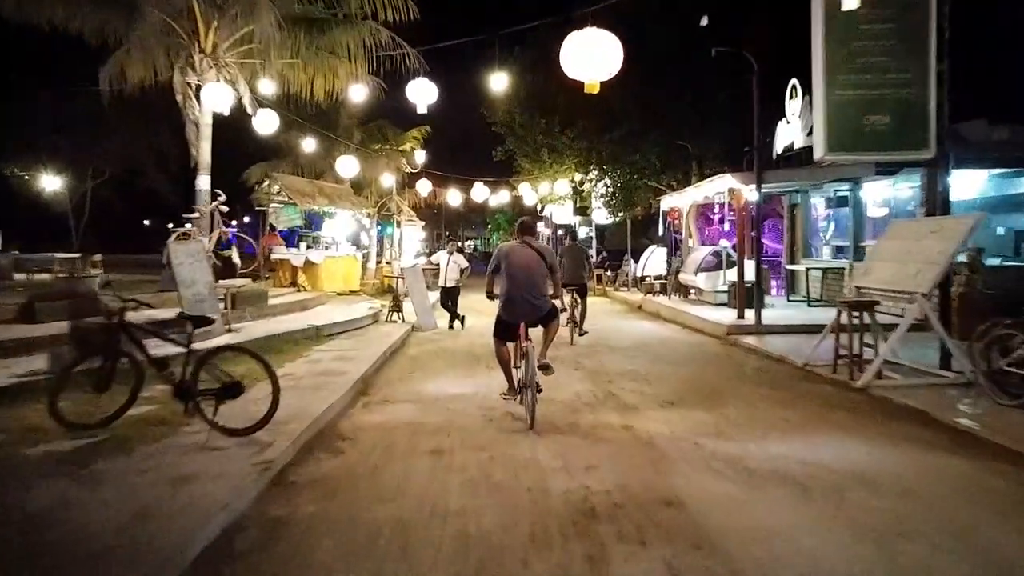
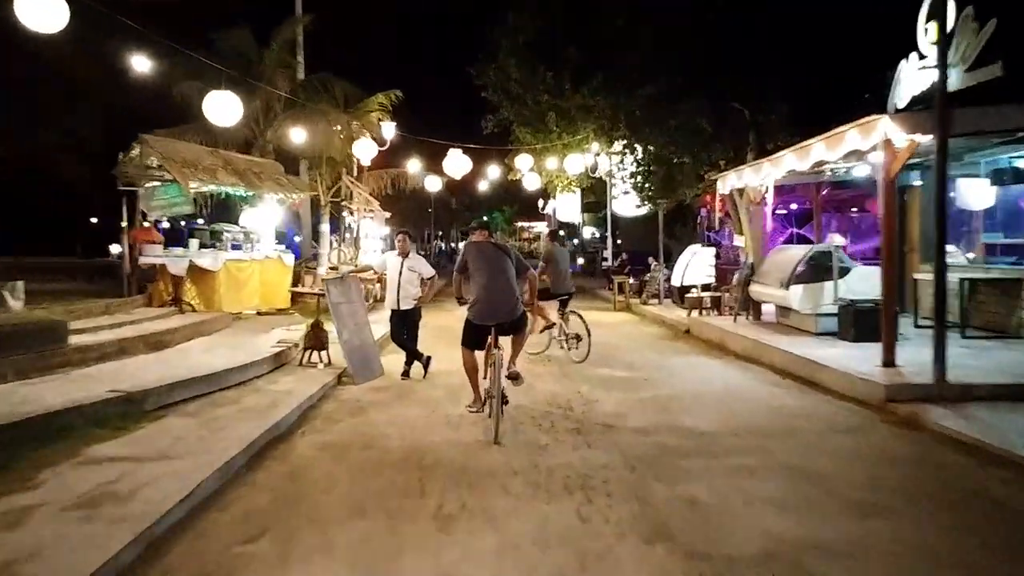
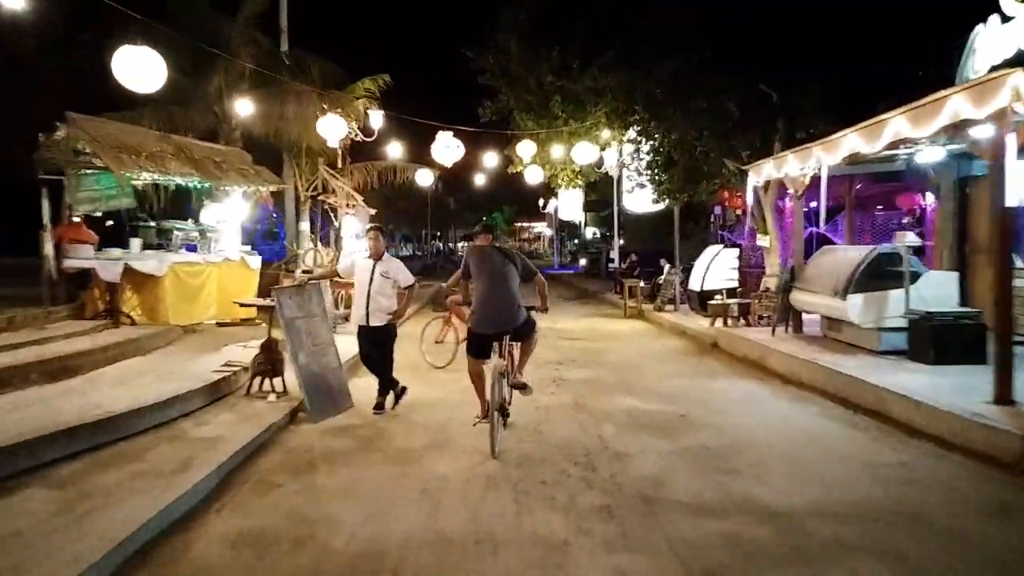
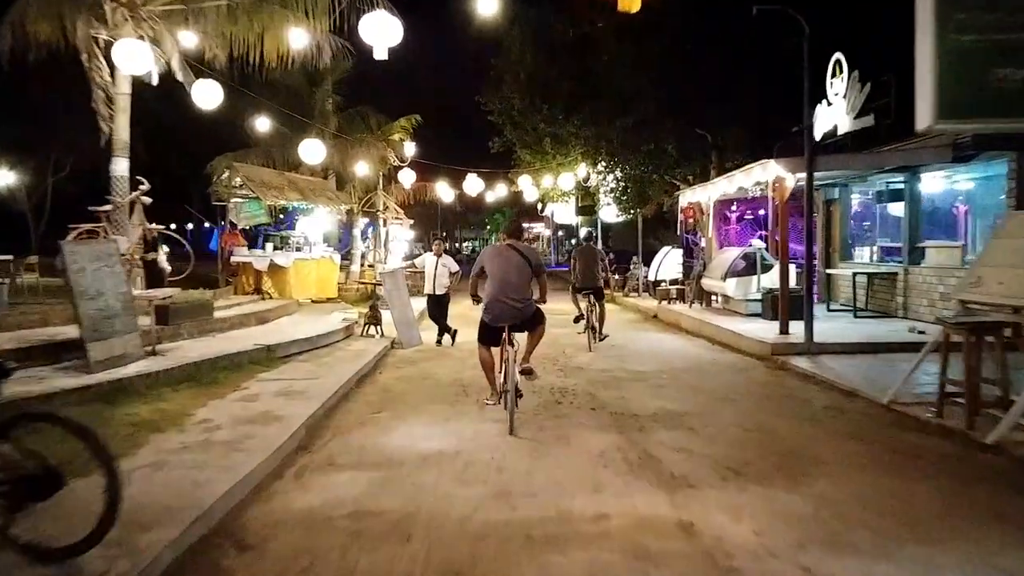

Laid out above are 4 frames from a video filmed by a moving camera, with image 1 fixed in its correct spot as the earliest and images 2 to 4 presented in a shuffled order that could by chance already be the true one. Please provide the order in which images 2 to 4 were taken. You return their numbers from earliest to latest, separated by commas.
4, 2, 3
